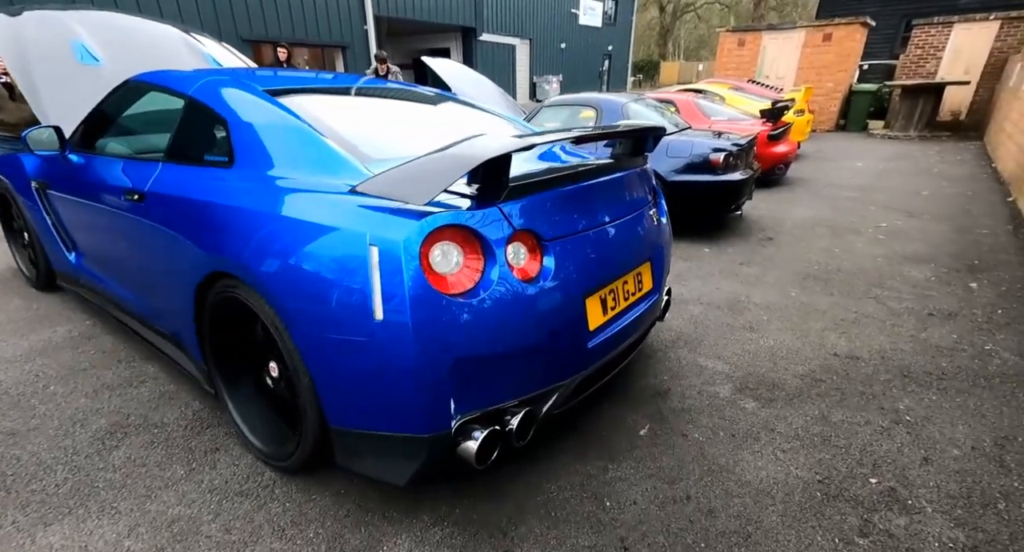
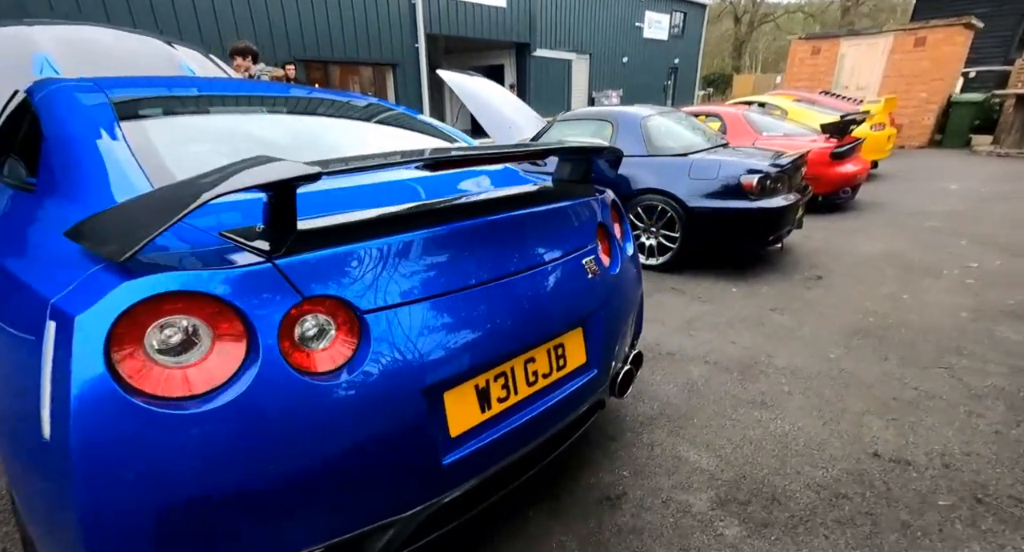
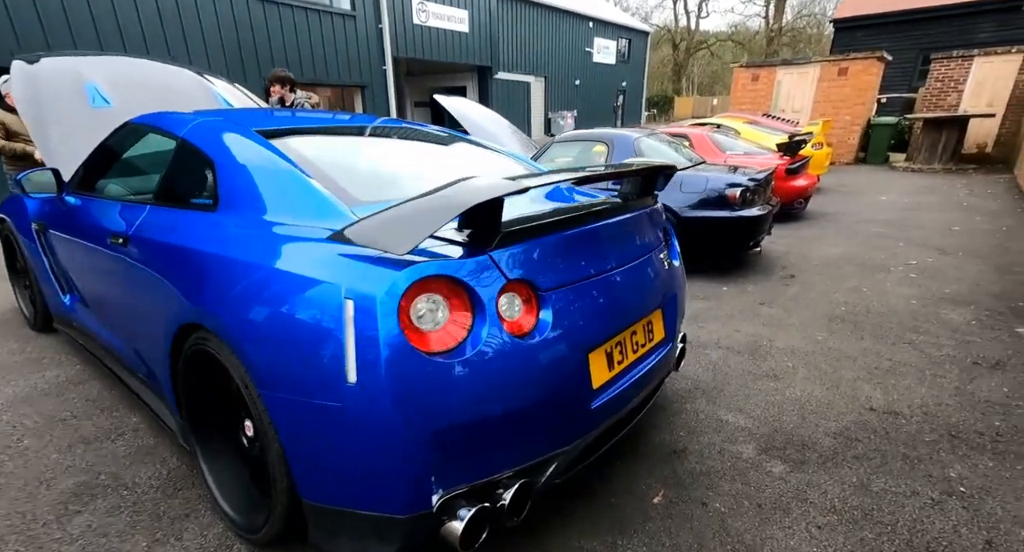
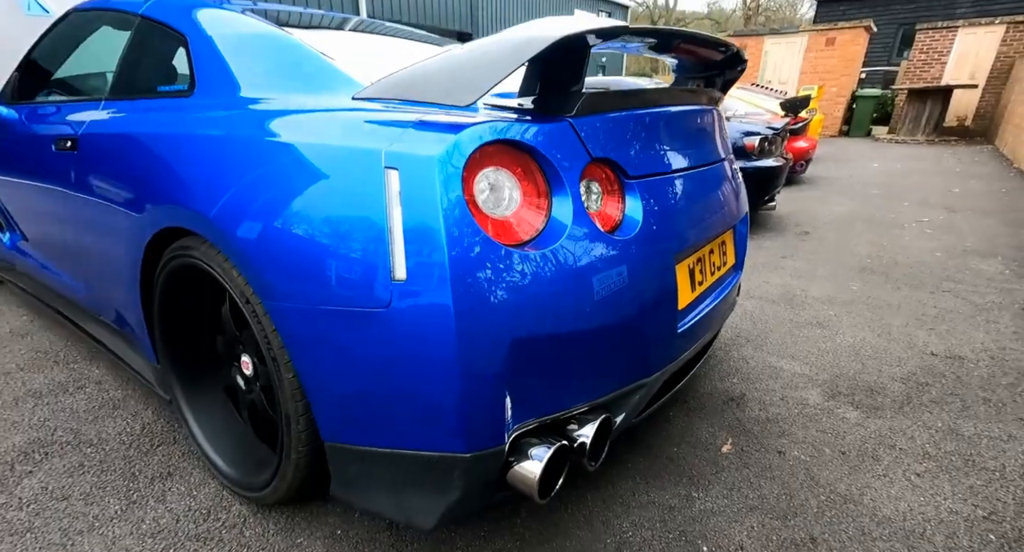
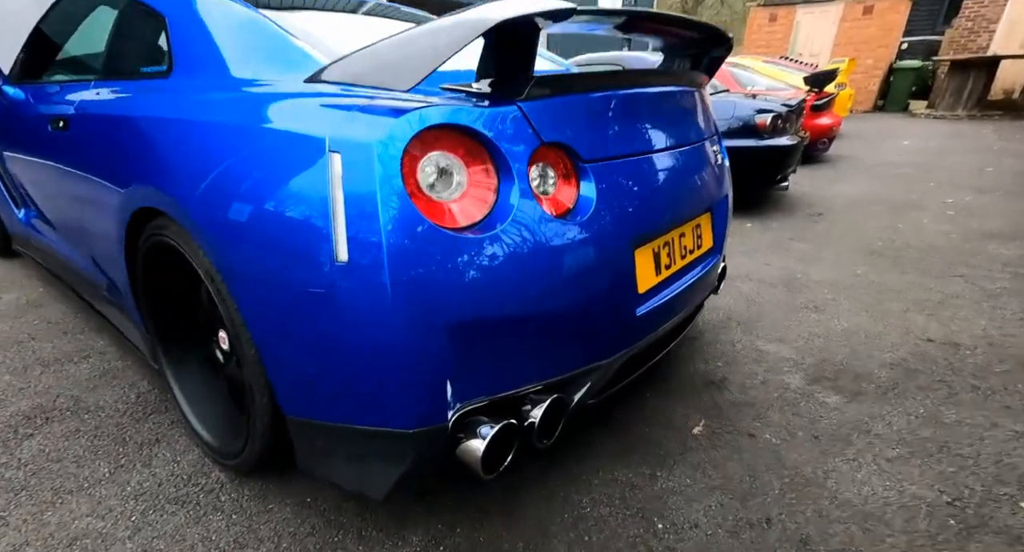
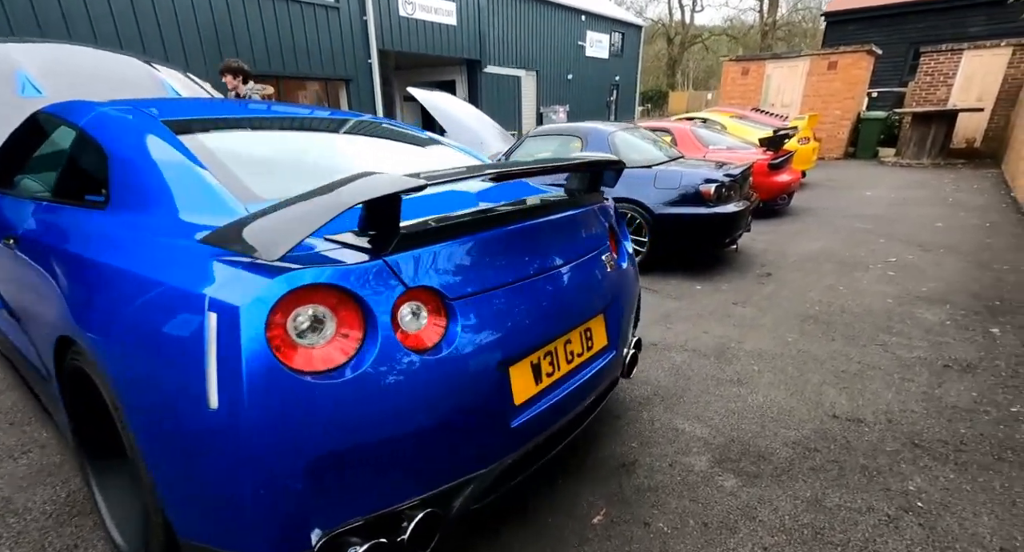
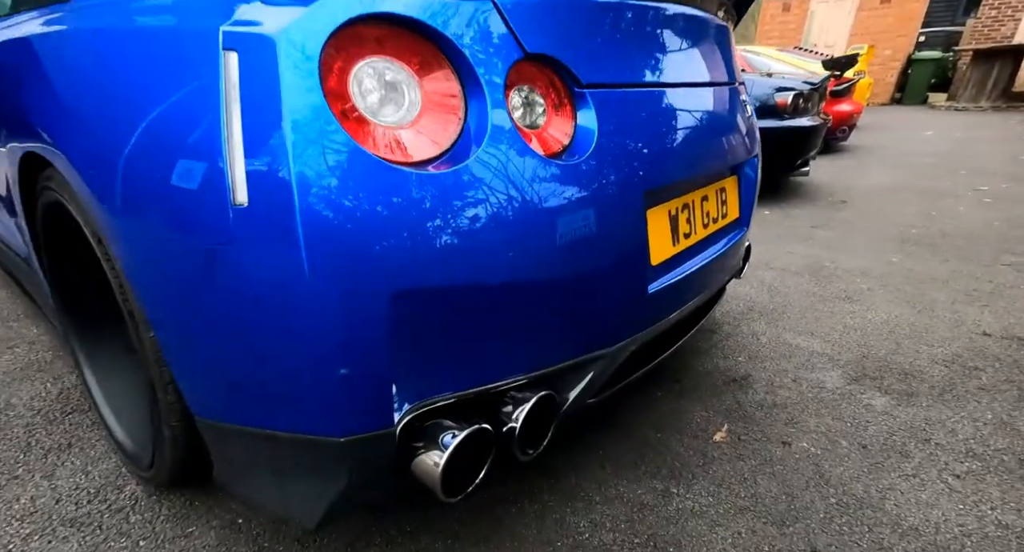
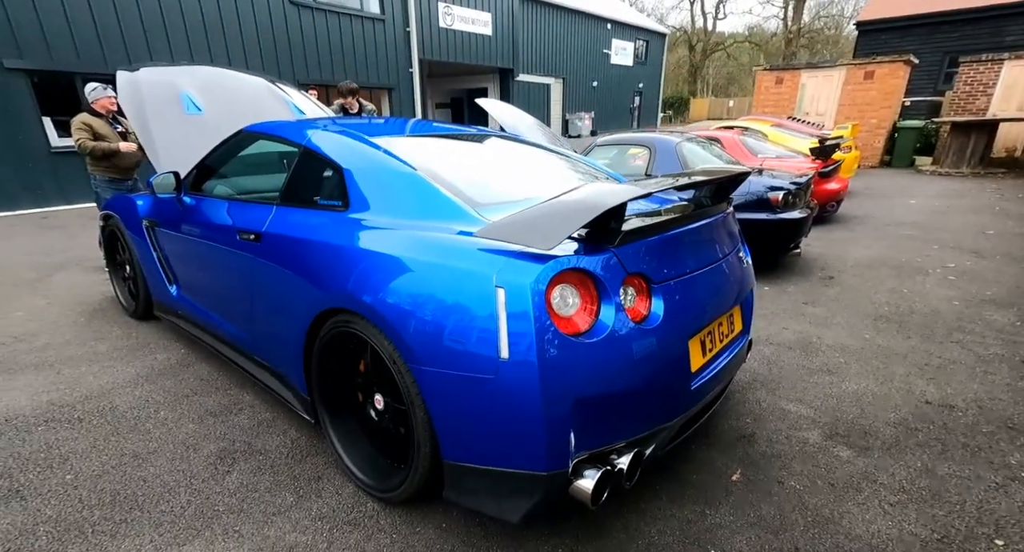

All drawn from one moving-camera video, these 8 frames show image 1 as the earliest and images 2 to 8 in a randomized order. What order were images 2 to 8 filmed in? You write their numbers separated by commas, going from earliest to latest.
5, 7, 4, 8, 3, 6, 2
